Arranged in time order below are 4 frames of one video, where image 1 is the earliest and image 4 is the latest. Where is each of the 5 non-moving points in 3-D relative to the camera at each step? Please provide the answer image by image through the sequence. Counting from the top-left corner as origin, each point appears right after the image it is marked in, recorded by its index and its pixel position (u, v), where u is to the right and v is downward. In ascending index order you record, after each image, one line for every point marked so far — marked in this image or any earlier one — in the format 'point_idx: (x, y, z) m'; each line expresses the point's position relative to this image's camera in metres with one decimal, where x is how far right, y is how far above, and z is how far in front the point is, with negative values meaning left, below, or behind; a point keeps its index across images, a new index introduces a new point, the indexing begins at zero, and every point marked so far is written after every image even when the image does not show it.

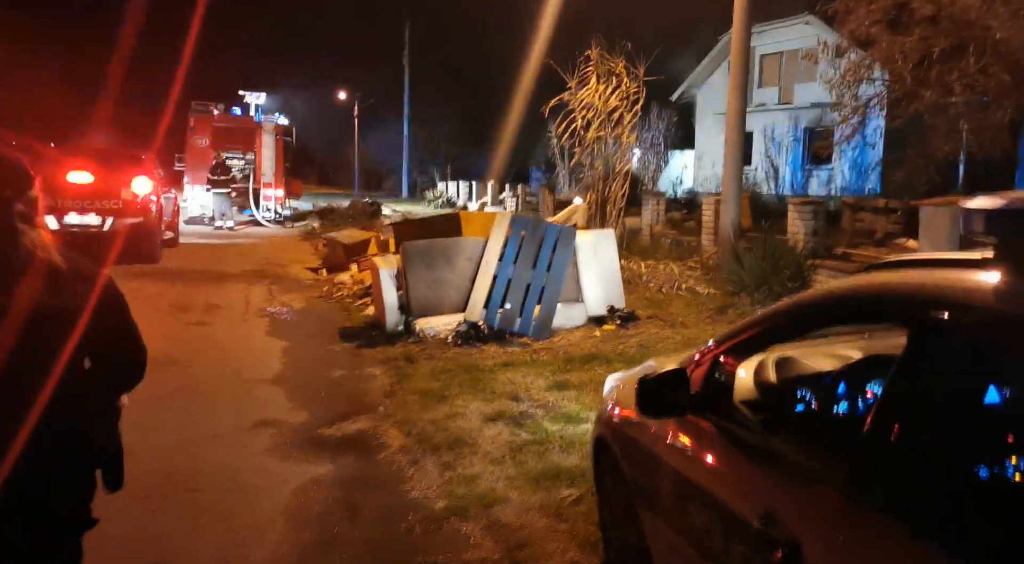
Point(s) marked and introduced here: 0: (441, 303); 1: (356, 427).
0: (-0.7, -0.2, +8.7) m
1: (-1.1, -1.0, +5.7) m
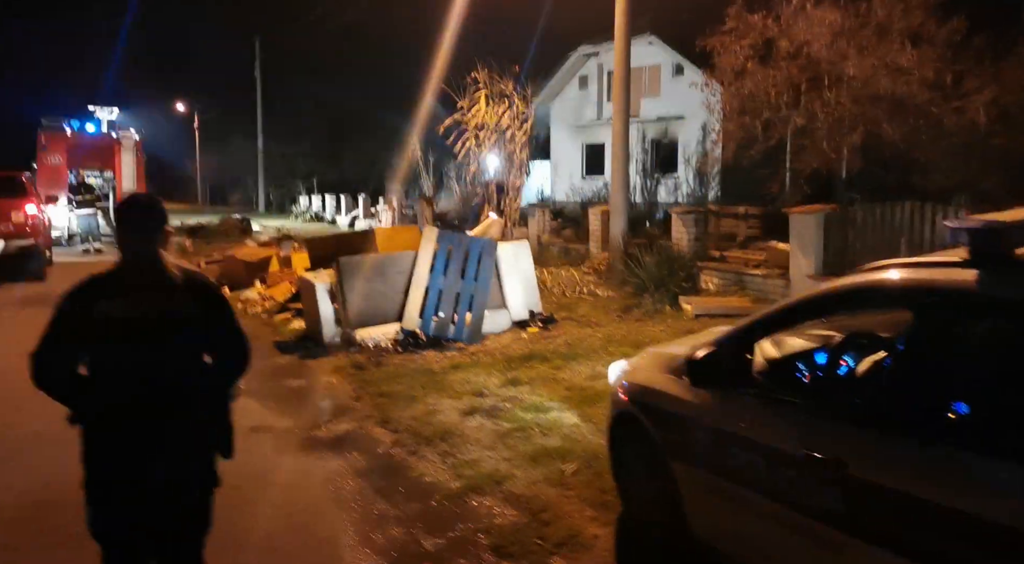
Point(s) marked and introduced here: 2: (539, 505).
0: (-1.5, -0.4, +9.2) m
1: (-1.3, -1.1, +6.2) m
2: (+0.2, -1.3, +4.6) m
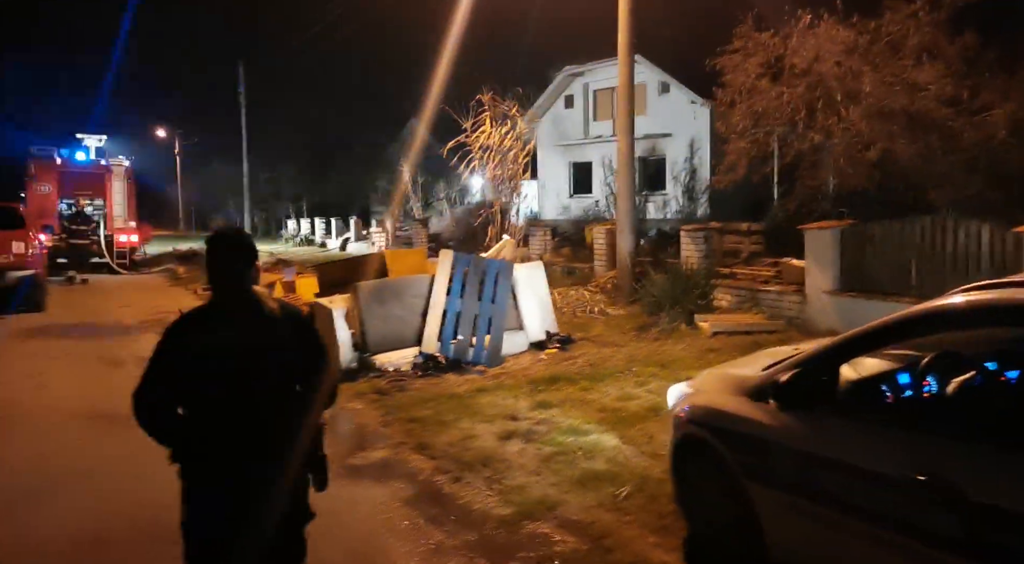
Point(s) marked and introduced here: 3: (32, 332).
0: (-1.3, -0.6, +9.1) m
1: (-1.0, -1.3, +6.1) m
2: (+0.5, -1.4, +4.6) m
3: (-7.3, -0.8, +12.2) m
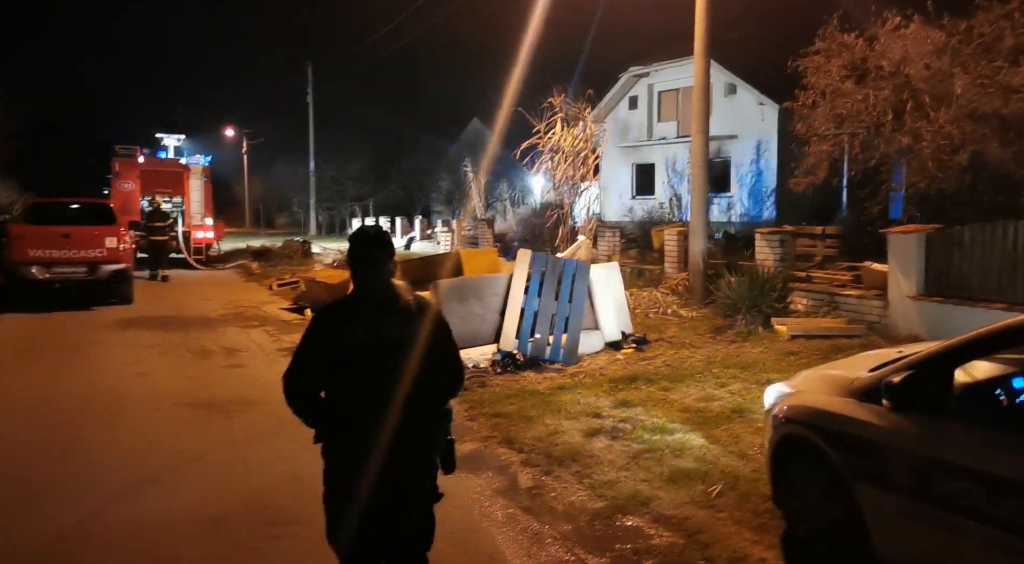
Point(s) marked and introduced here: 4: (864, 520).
0: (-0.4, -0.6, +9.3) m
1: (-0.4, -1.3, +6.3) m
2: (+1.0, -1.4, +4.6) m
3: (-6.2, -0.7, +12.8) m
4: (+1.6, -1.1, +3.7) m
